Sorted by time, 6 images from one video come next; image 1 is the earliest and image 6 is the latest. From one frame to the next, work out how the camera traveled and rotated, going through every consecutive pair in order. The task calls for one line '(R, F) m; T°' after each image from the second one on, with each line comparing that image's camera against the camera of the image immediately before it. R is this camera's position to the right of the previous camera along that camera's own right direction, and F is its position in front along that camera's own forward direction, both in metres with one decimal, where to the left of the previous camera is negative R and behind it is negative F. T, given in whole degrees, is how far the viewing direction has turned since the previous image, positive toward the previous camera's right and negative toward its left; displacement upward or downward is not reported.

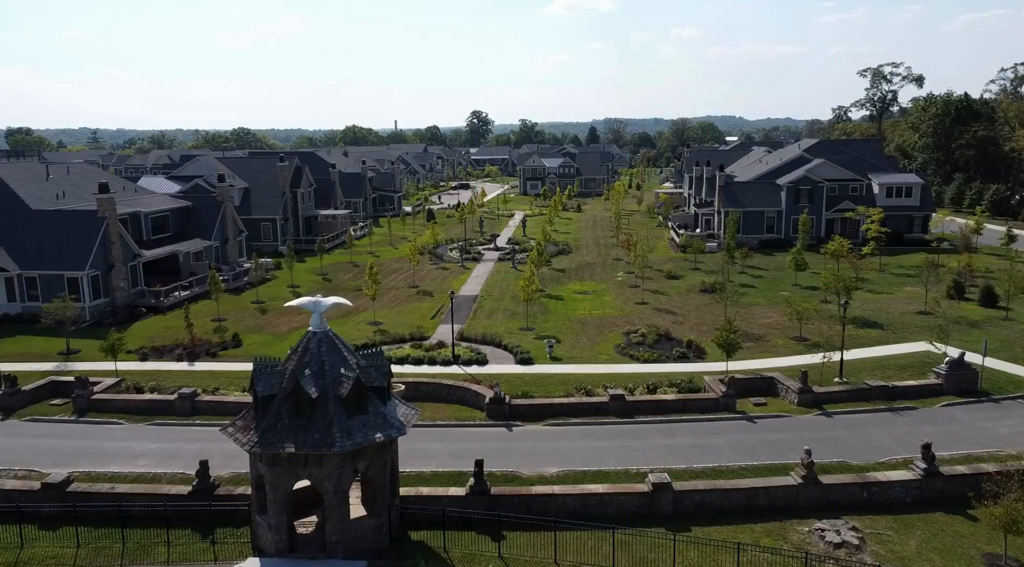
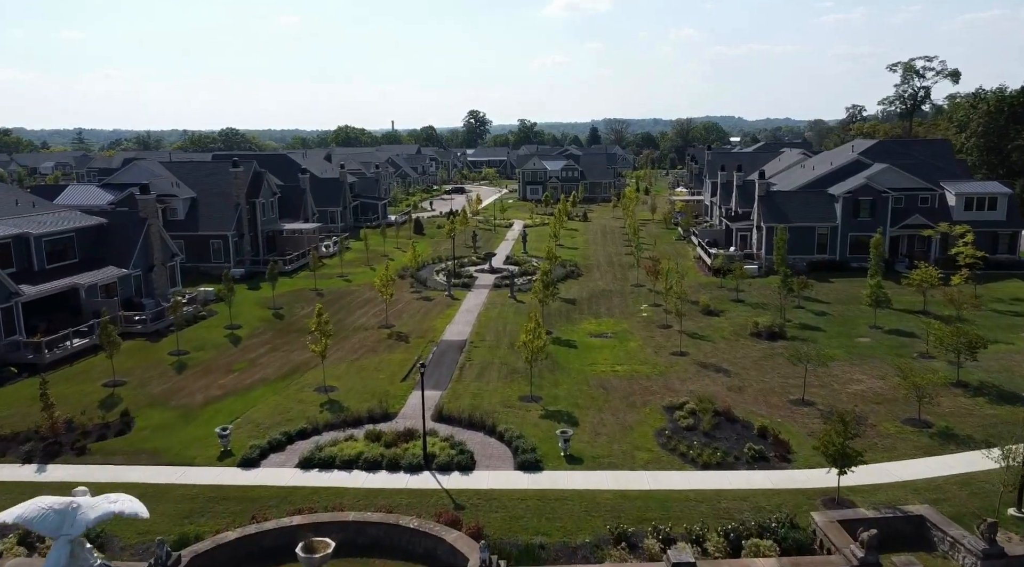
(0.0, +9.4) m; 0°
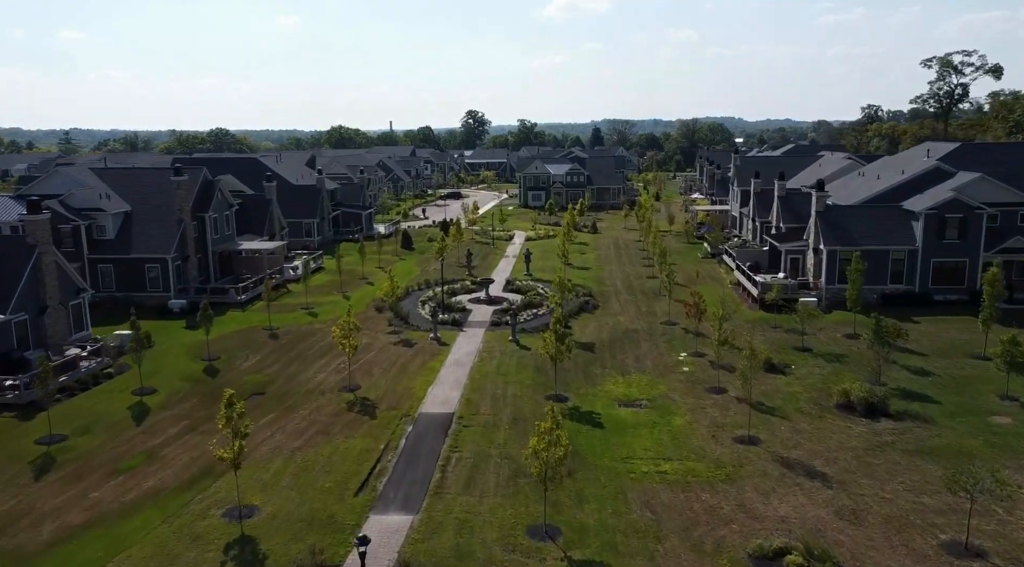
(-0.1, +8.7) m; 0°
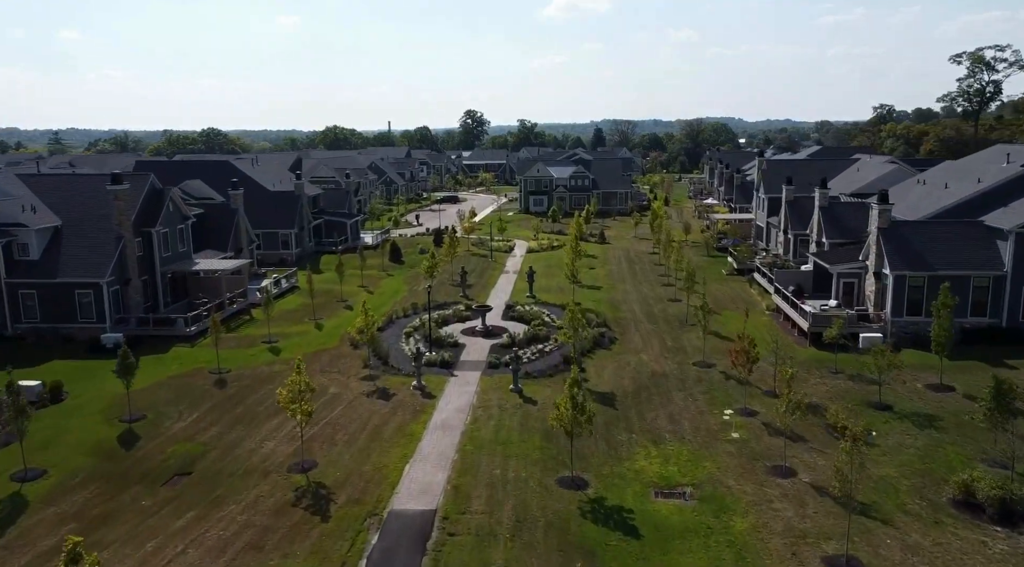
(-0.1, +6.4) m; 0°
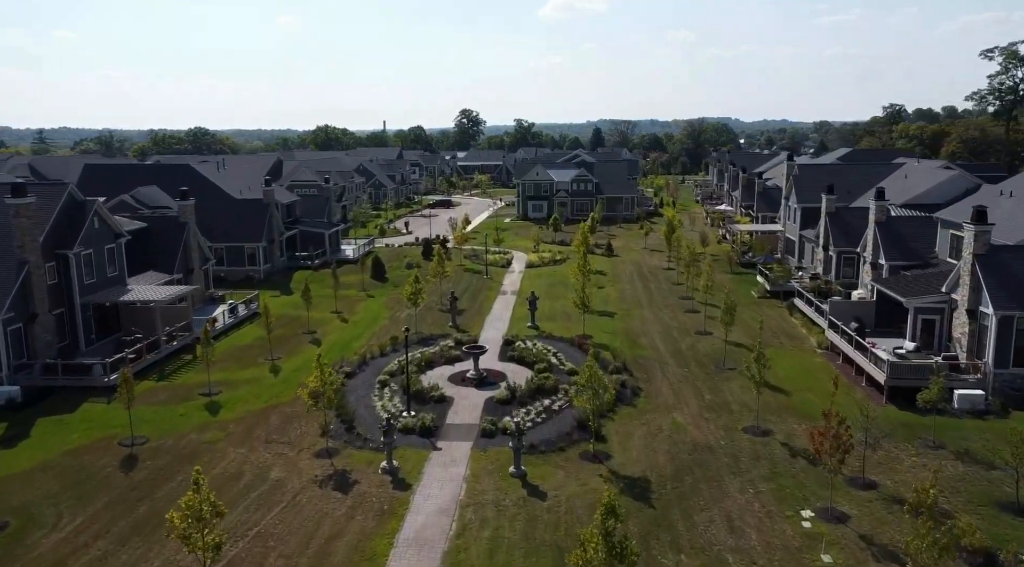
(-0.1, +6.7) m; 0°
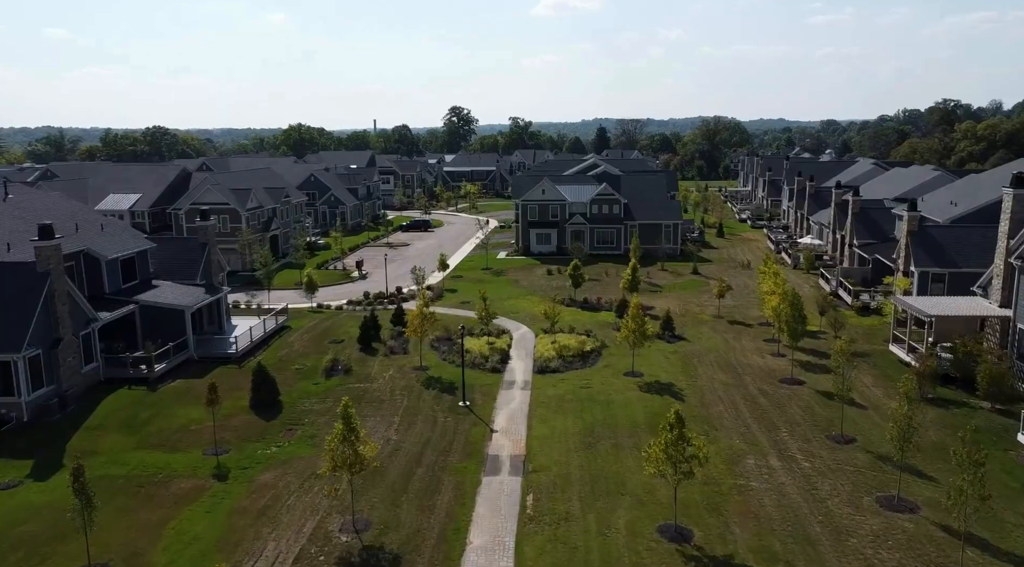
(-0.2, +23.9) m; 0°
